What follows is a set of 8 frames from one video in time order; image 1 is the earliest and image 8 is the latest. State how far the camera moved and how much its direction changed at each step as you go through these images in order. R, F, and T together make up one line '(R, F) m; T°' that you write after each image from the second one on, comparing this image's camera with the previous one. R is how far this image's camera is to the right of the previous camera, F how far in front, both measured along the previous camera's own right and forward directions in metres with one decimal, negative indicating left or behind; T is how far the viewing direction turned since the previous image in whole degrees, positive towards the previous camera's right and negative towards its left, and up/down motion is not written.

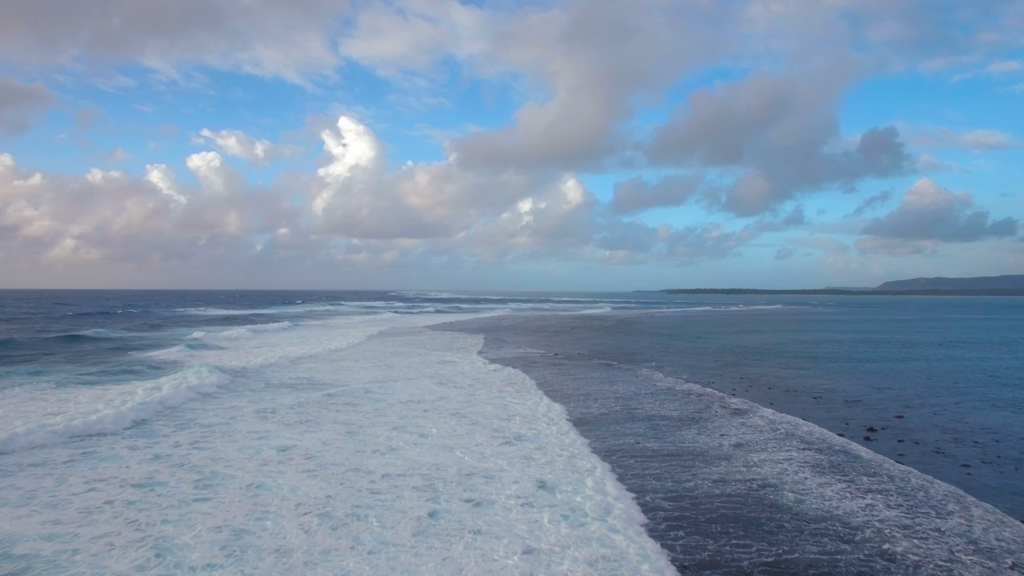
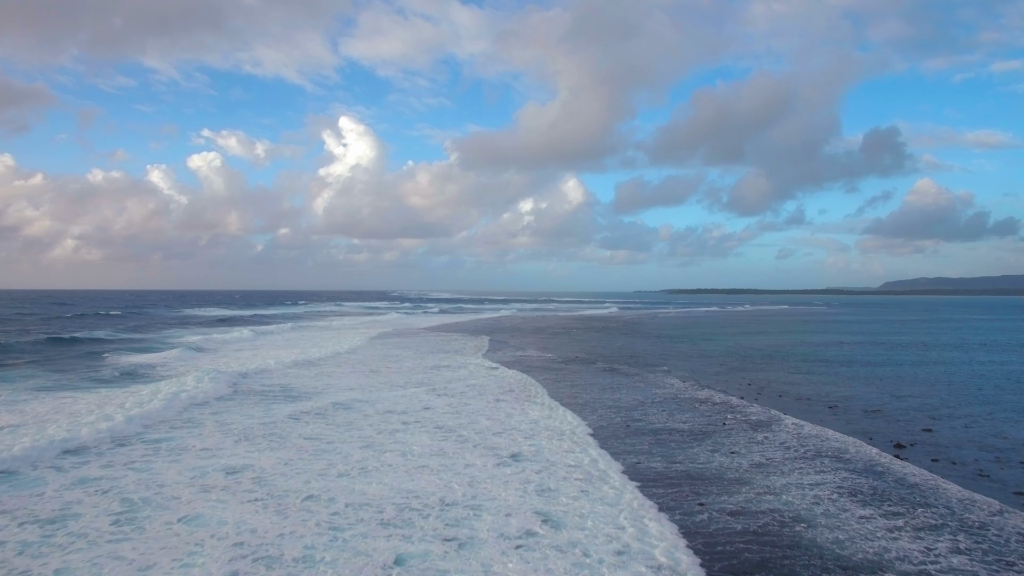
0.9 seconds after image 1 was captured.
(0.0, +0.6) m; 0°
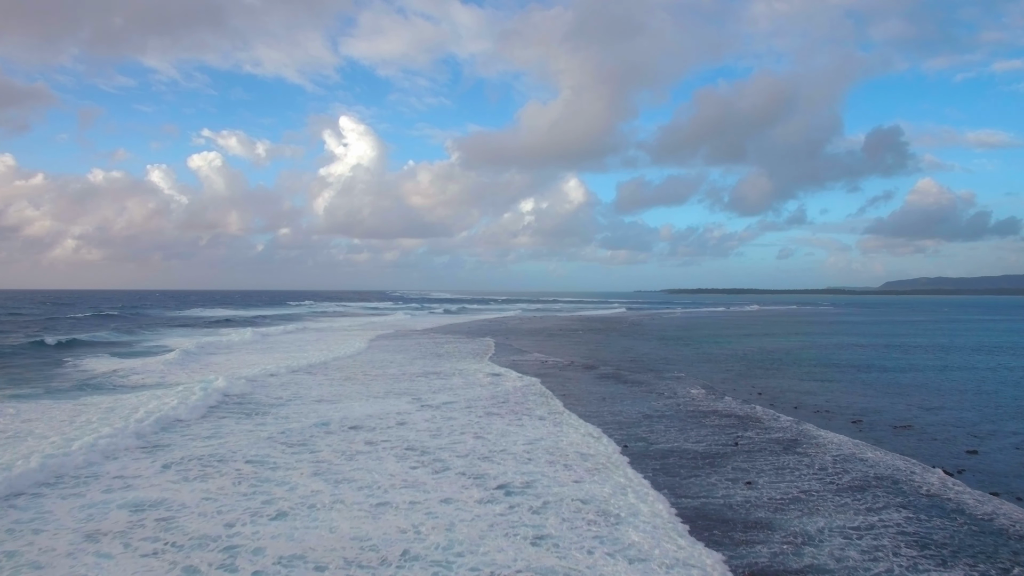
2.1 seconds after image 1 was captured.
(-0.1, +0.7) m; 0°
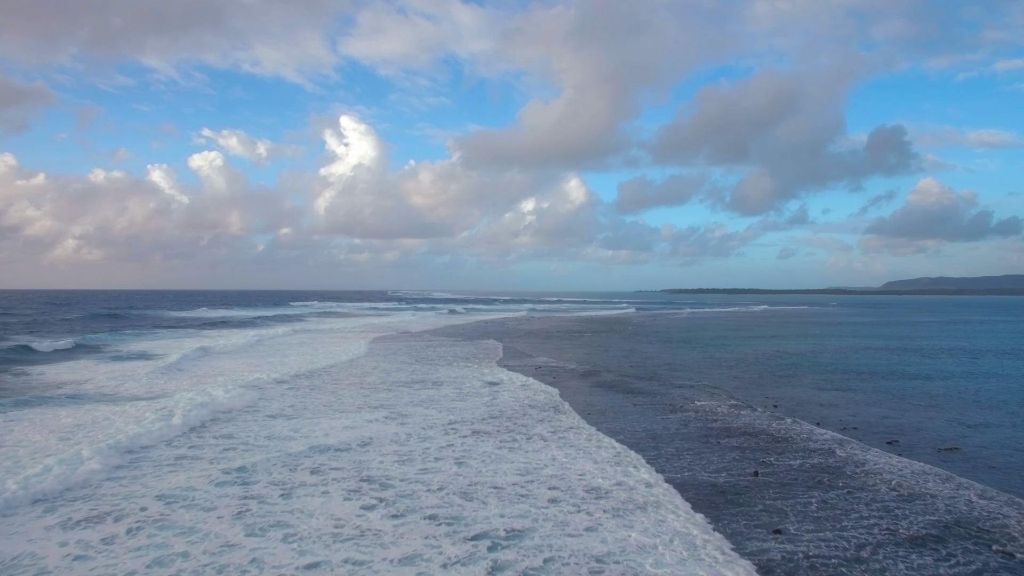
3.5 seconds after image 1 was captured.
(-0.4, +0.6) m; 0°
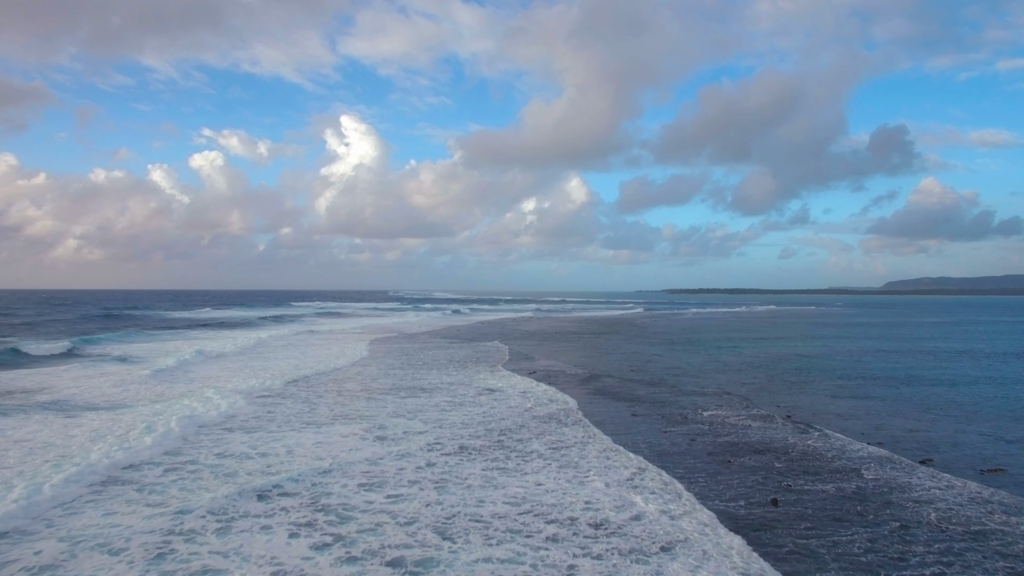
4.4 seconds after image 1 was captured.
(-0.2, +0.5) m; 0°
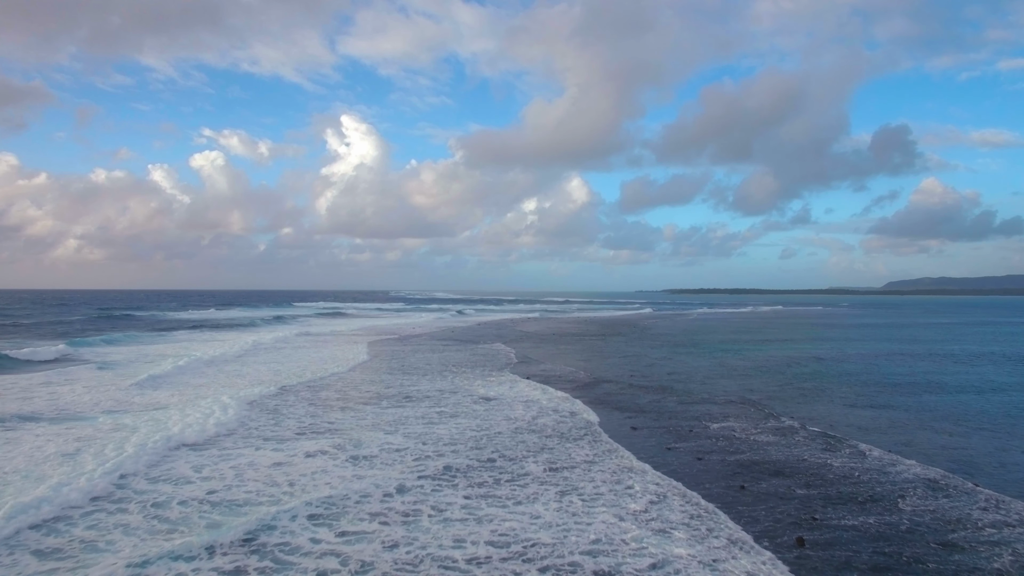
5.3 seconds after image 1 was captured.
(-0.3, +0.5) m; 0°
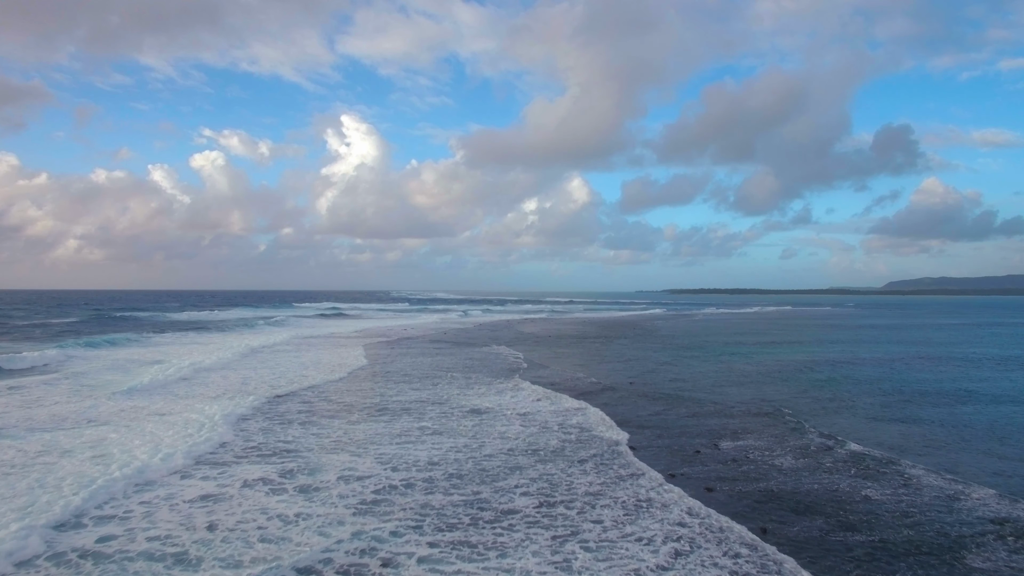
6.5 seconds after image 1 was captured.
(-0.3, +0.6) m; 0°
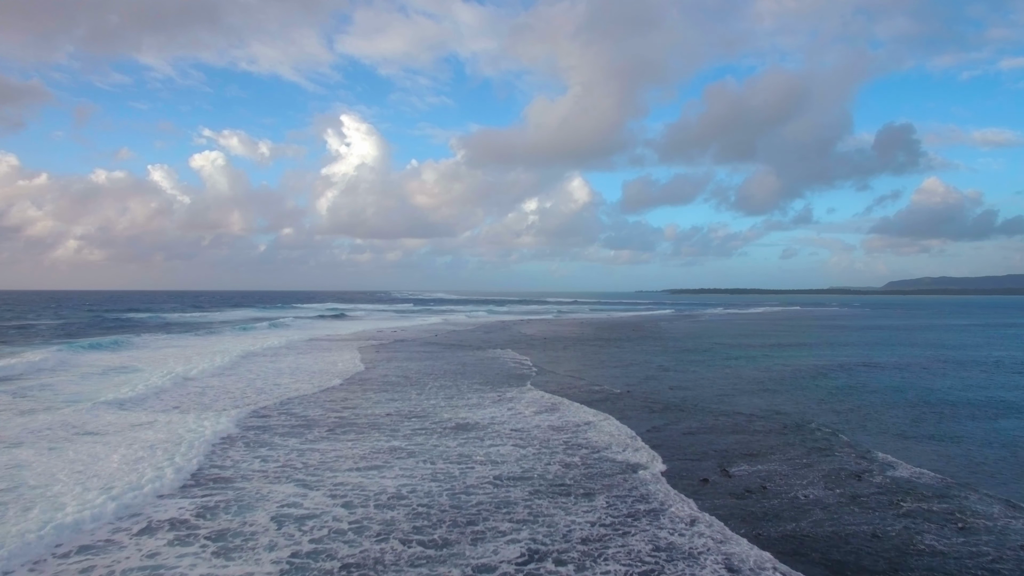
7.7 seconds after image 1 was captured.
(-0.2, +0.6) m; 0°
